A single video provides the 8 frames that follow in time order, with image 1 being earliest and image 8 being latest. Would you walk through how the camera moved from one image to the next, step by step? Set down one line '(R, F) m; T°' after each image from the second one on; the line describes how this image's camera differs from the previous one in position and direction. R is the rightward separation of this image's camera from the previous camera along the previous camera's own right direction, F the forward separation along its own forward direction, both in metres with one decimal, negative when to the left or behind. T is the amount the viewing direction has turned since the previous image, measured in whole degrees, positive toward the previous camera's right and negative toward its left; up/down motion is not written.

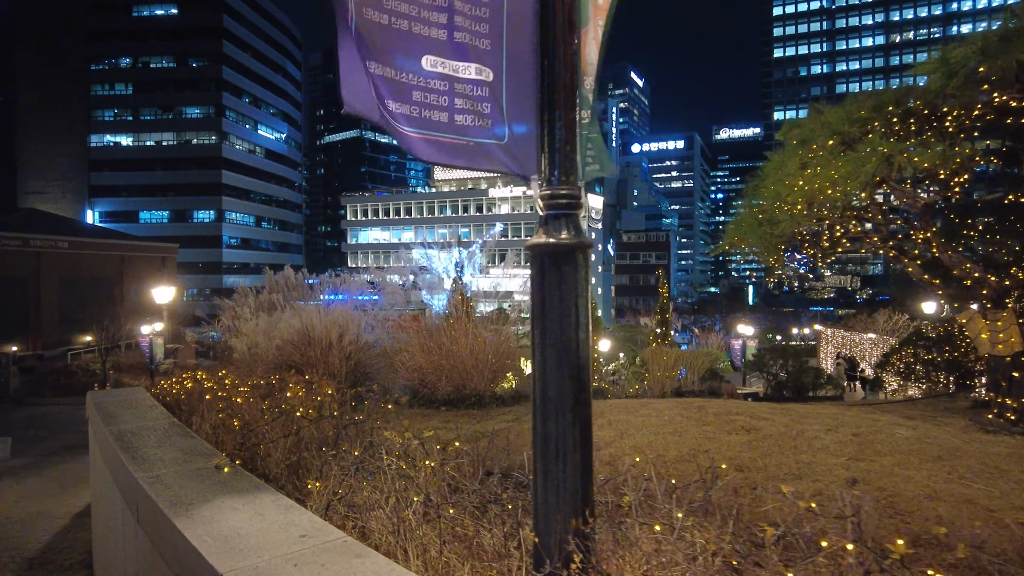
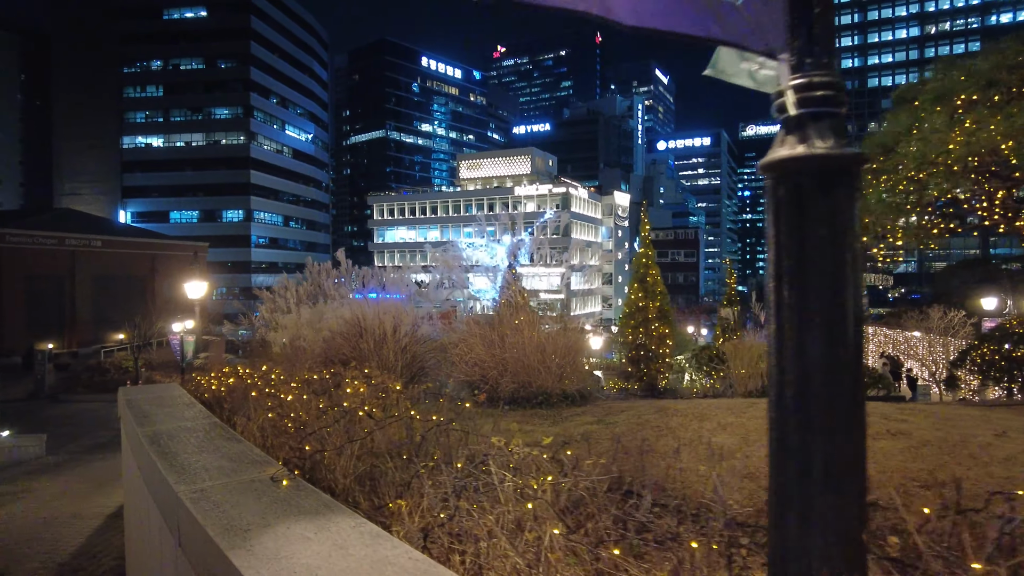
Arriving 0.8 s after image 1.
(-0.6, +0.9) m; -2°
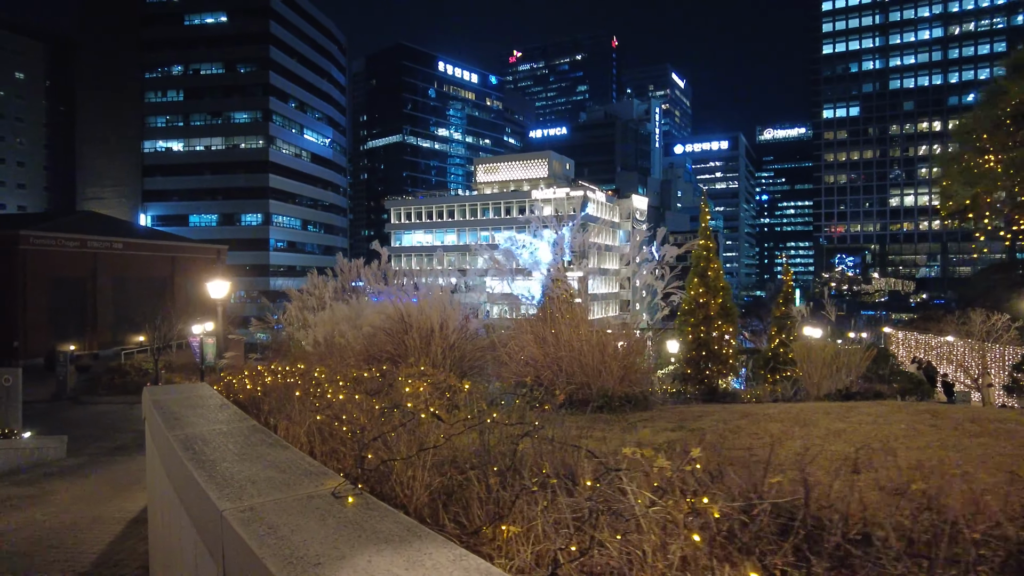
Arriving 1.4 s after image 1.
(-0.5, +0.7) m; -1°
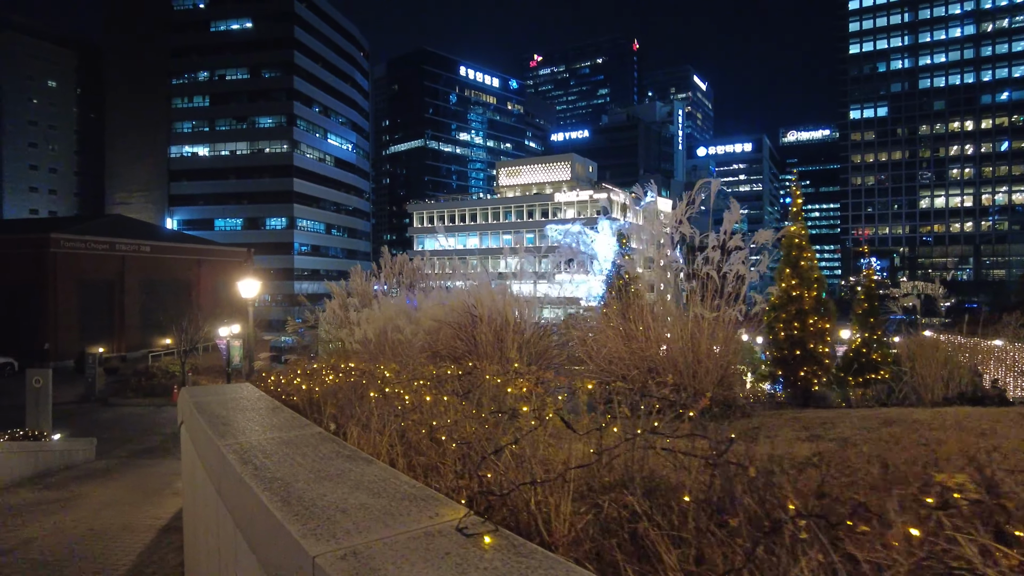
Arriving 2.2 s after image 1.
(-0.6, +0.9) m; -2°
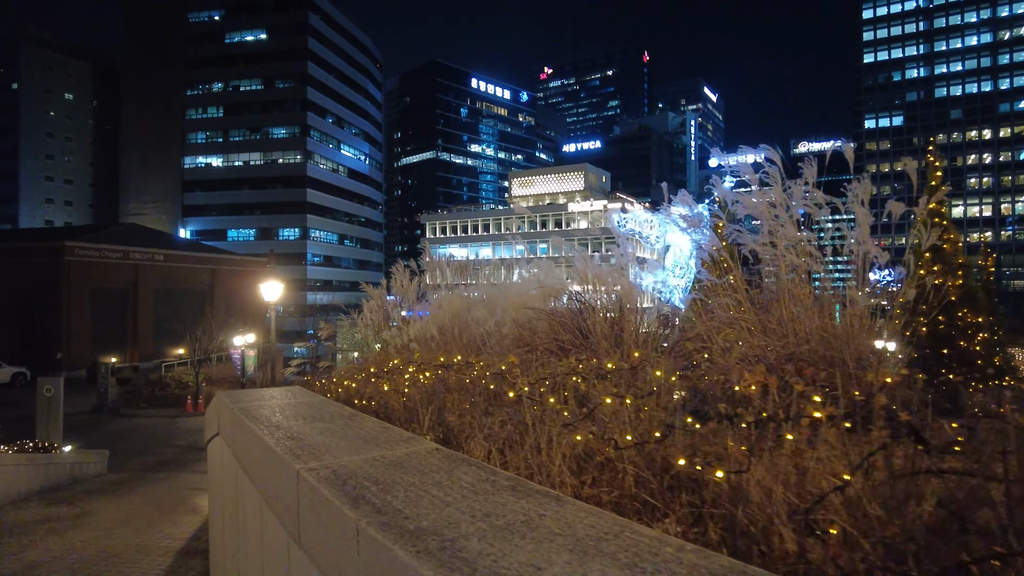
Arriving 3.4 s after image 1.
(-0.9, +1.2) m; -1°
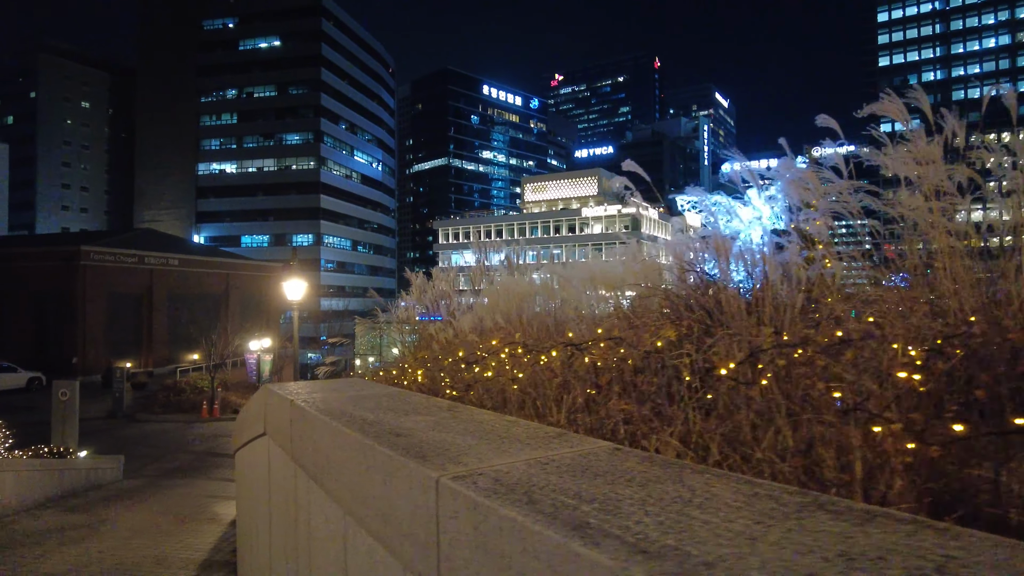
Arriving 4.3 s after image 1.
(-0.6, +0.8) m; -1°
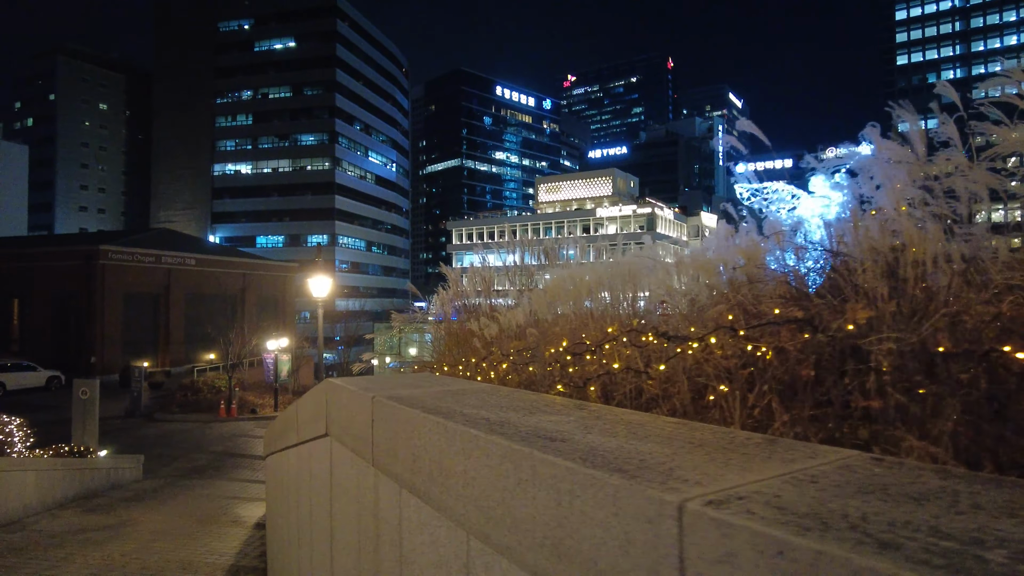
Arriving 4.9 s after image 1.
(-0.5, +0.5) m; -1°
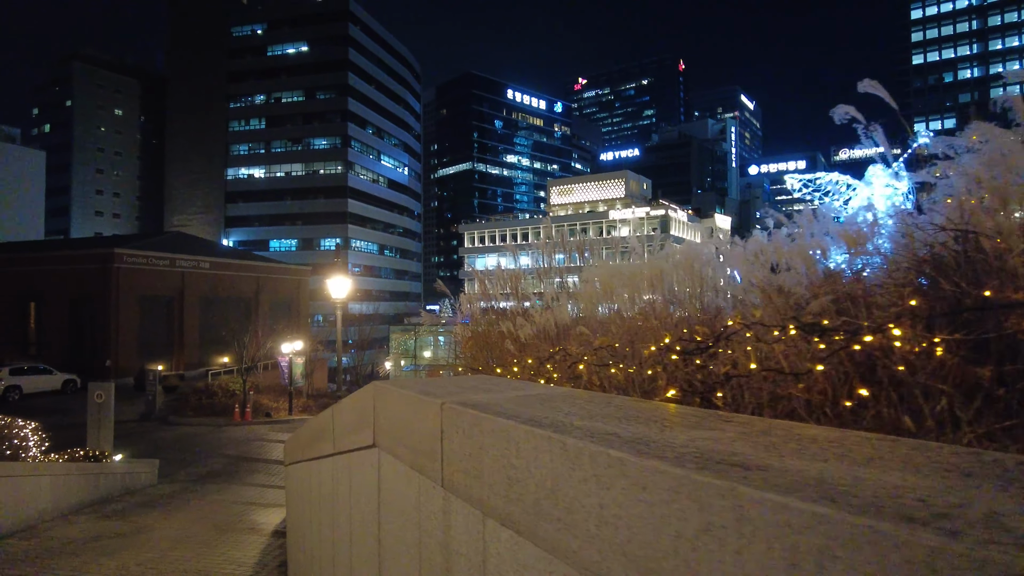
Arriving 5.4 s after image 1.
(-0.3, +0.5) m; -1°
